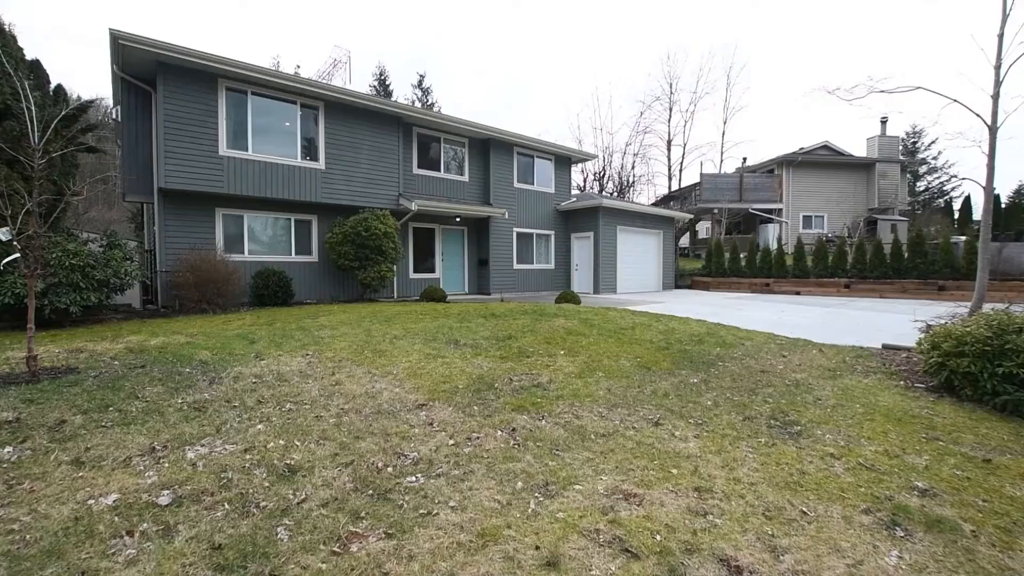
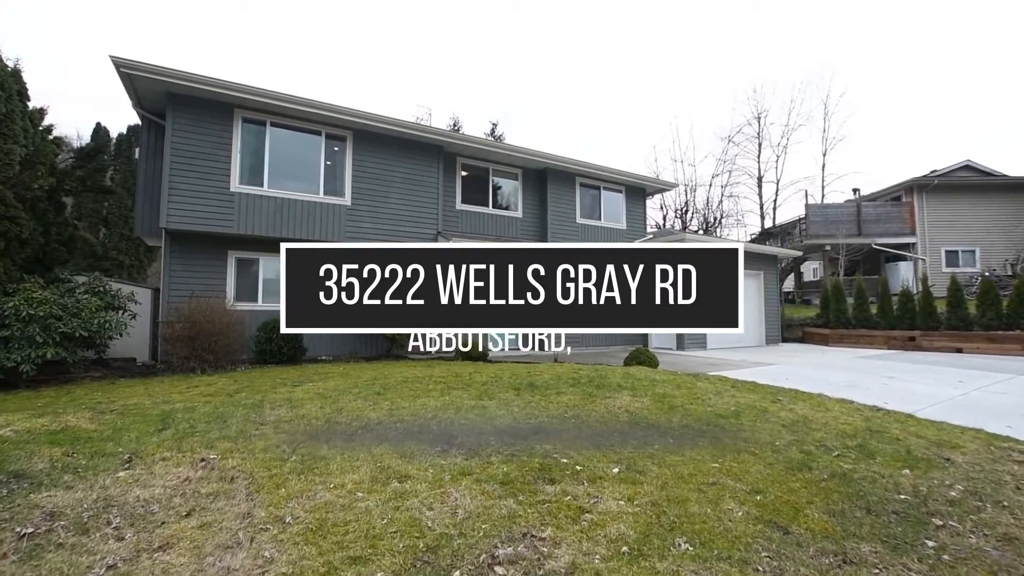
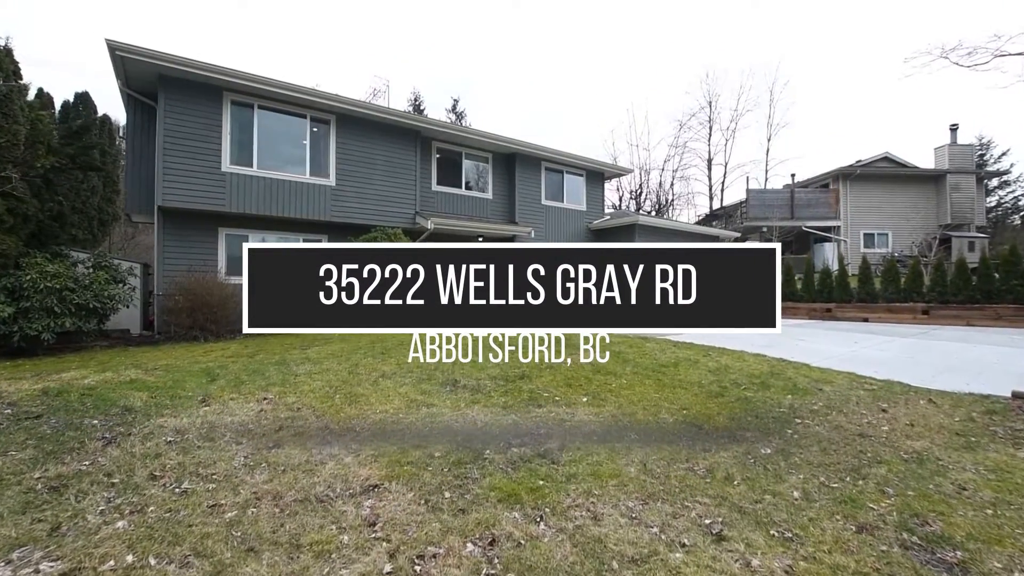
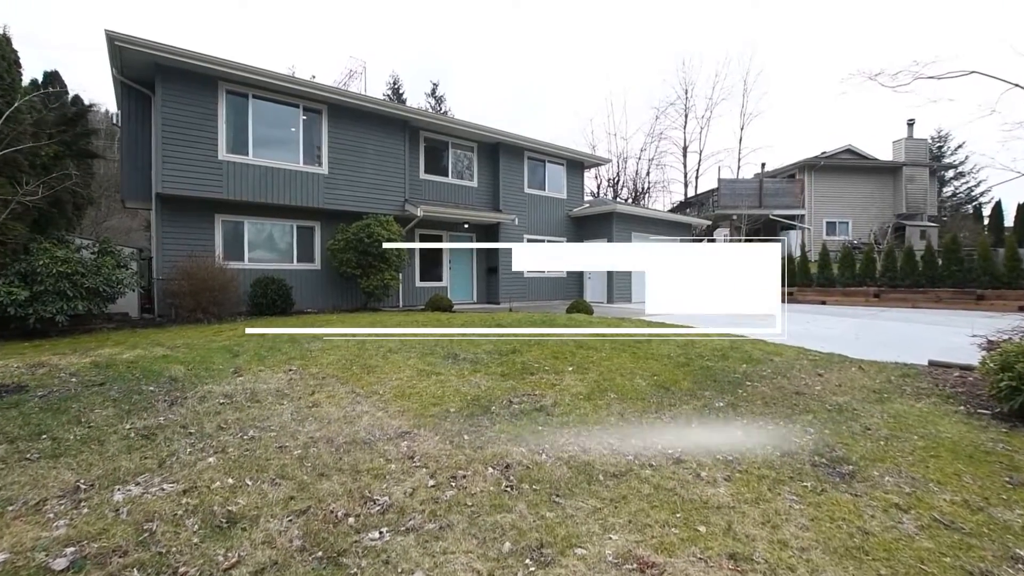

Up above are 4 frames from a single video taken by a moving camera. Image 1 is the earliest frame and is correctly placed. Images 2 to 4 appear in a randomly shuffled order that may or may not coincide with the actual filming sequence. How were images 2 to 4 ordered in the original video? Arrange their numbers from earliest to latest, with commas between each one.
4, 3, 2
